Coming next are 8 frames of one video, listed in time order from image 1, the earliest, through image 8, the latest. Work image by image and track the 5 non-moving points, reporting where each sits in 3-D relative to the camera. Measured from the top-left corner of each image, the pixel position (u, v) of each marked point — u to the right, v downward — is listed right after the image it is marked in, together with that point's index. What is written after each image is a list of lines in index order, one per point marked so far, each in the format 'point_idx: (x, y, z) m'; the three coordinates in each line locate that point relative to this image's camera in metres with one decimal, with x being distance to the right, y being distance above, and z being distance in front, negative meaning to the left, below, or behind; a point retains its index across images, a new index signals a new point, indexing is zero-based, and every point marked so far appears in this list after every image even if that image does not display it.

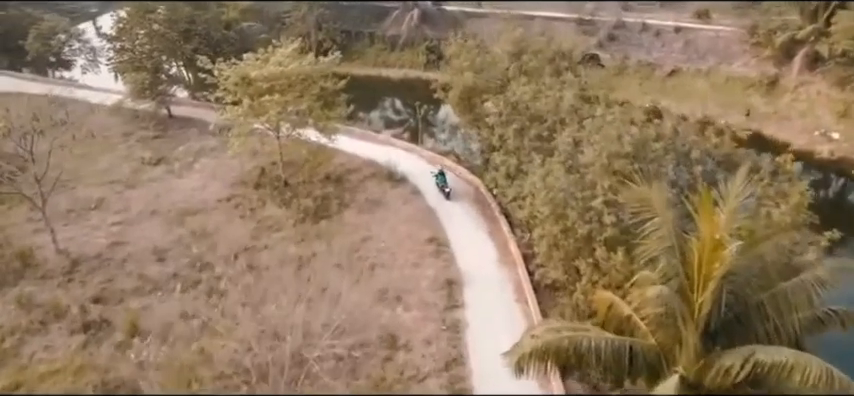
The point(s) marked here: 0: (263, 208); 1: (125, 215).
0: (-5.0, -0.3, +18.6) m
1: (-9.1, -0.5, +18.5) m
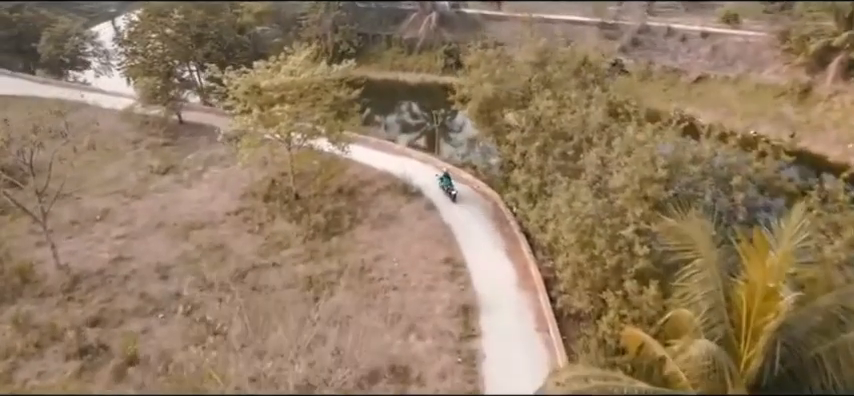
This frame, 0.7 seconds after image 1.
0: (-4.5, -0.7, +17.8) m
1: (-8.6, -0.9, +17.9) m
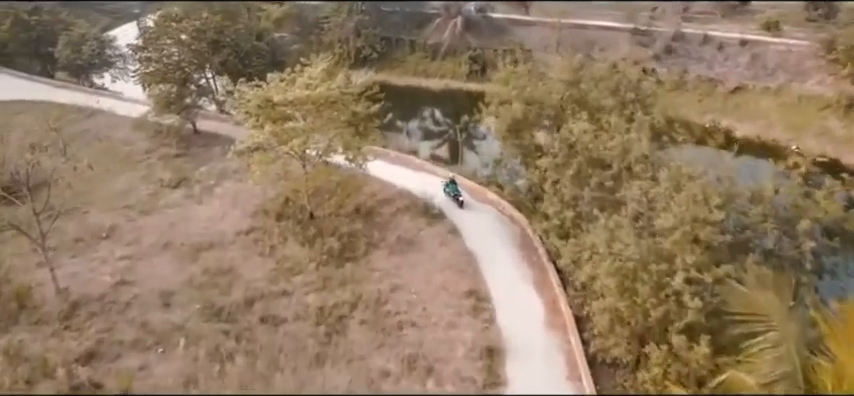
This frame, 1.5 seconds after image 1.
0: (-3.9, -1.3, +16.8) m
1: (-8.0, -1.4, +17.0) m
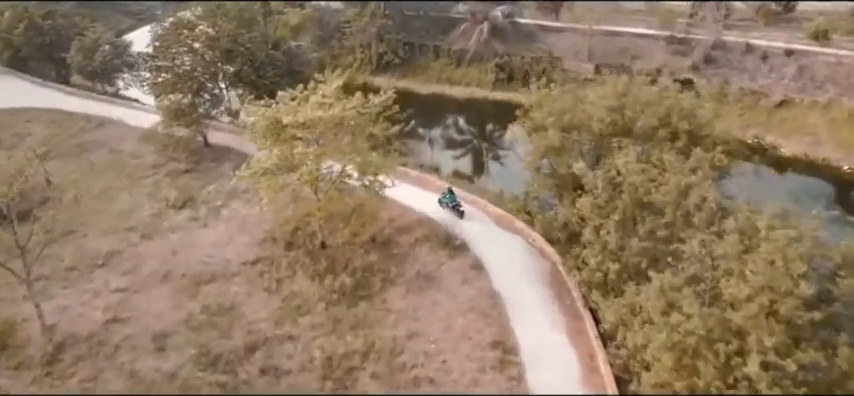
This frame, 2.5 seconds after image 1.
0: (-3.4, -2.0, +15.3) m
1: (-7.5, -2.0, +15.7) m
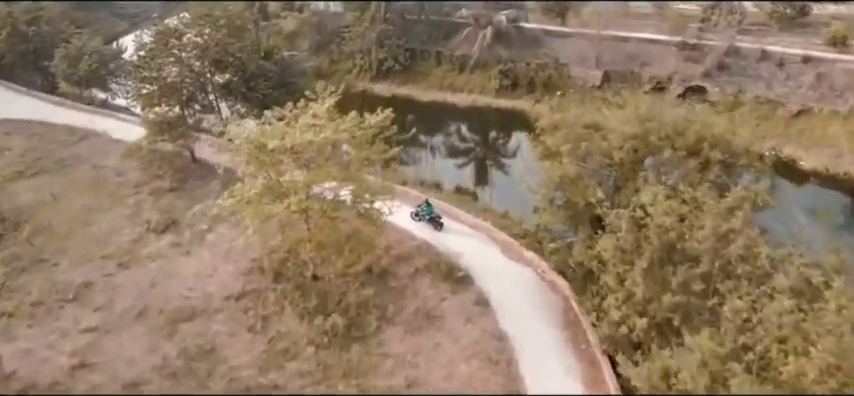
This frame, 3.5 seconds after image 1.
0: (-3.4, -2.7, +14.0) m
1: (-7.5, -2.7, +14.3) m
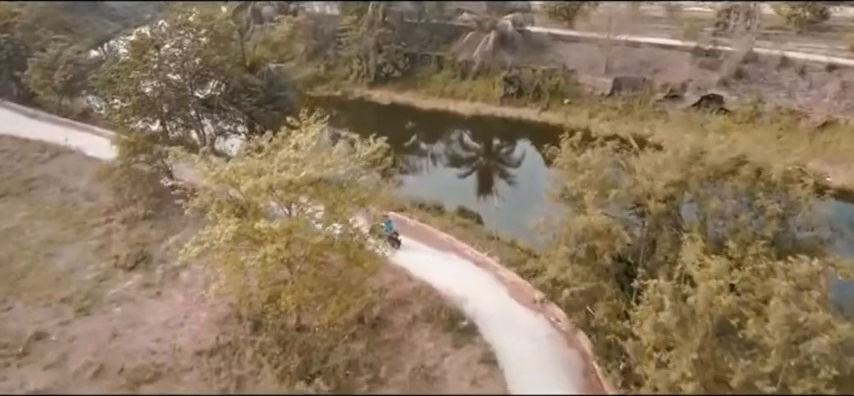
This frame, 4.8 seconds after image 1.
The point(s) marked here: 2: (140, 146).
0: (-3.4, -3.6, +12.2) m
1: (-7.5, -3.6, +12.5) m
2: (-8.7, +1.6, +18.9) m
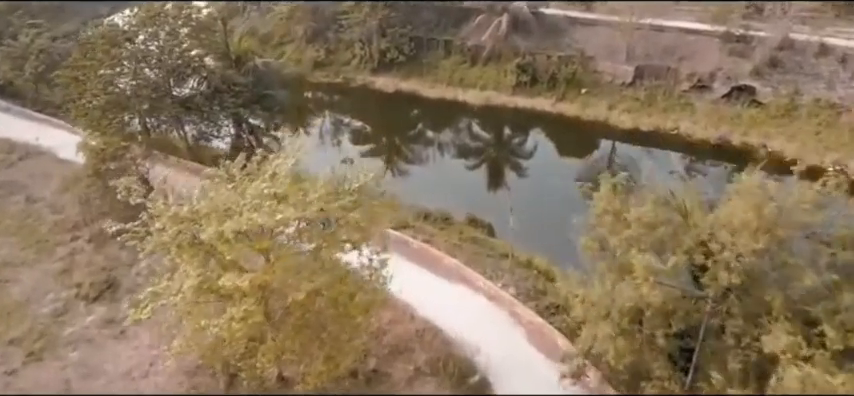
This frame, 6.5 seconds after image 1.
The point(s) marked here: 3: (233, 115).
0: (-3.3, -4.2, +10.2) m
1: (-7.5, -4.2, +10.6) m
2: (-8.6, +1.2, +16.8) m
3: (-6.0, +2.7, +19.0) m
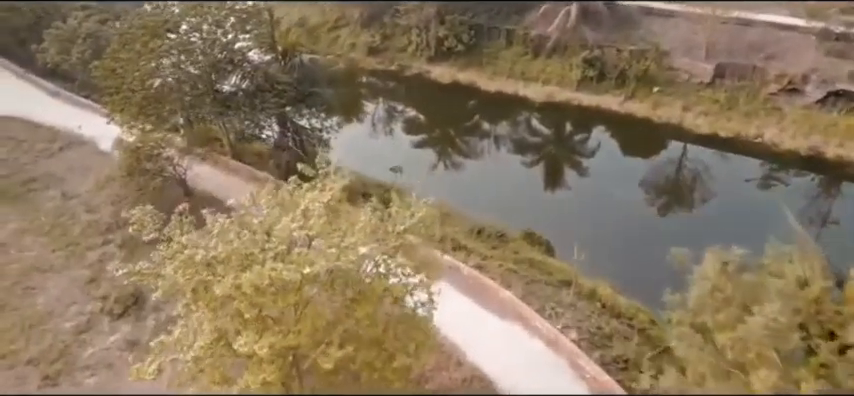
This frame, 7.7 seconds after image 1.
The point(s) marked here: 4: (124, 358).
0: (-2.7, -4.8, +9.0) m
1: (-6.8, -4.5, +9.7) m
2: (-7.1, +1.2, +15.8) m
3: (-4.3, +2.6, +17.8) m
4: (-5.9, -3.1, +12.0) m
